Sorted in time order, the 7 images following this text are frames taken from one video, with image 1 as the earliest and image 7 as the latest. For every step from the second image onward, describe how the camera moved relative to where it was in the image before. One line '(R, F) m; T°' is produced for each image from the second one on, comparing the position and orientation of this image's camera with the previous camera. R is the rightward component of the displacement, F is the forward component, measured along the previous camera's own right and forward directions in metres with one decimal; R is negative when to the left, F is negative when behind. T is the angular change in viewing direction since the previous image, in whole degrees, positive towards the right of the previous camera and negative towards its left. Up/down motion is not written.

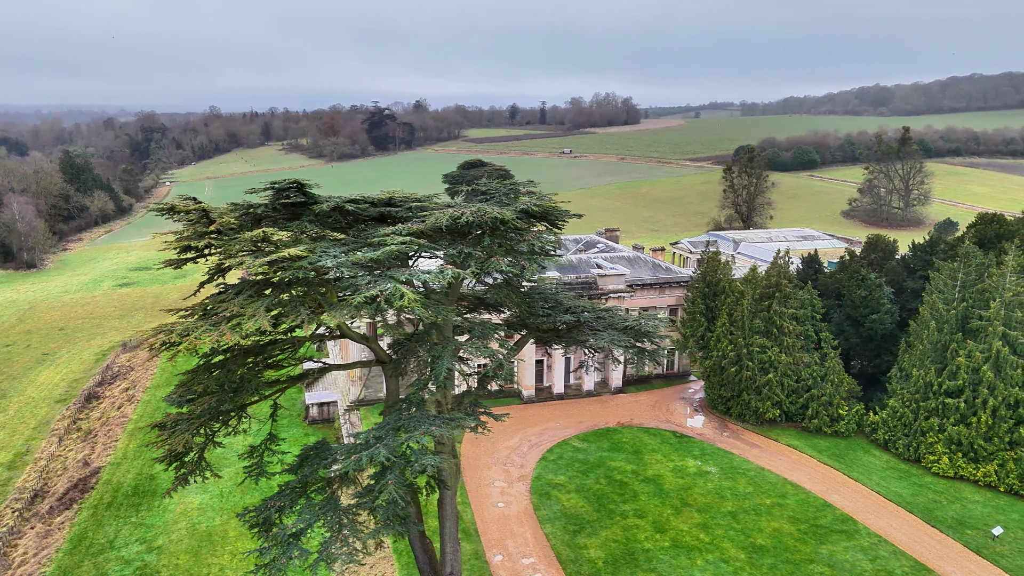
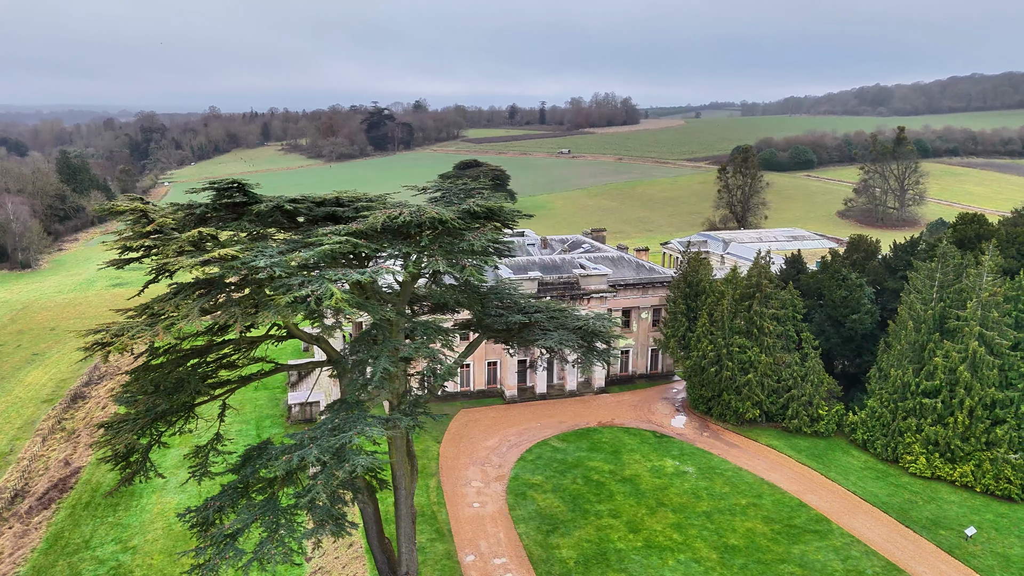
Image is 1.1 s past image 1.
(+1.1, 0.0) m; 0°
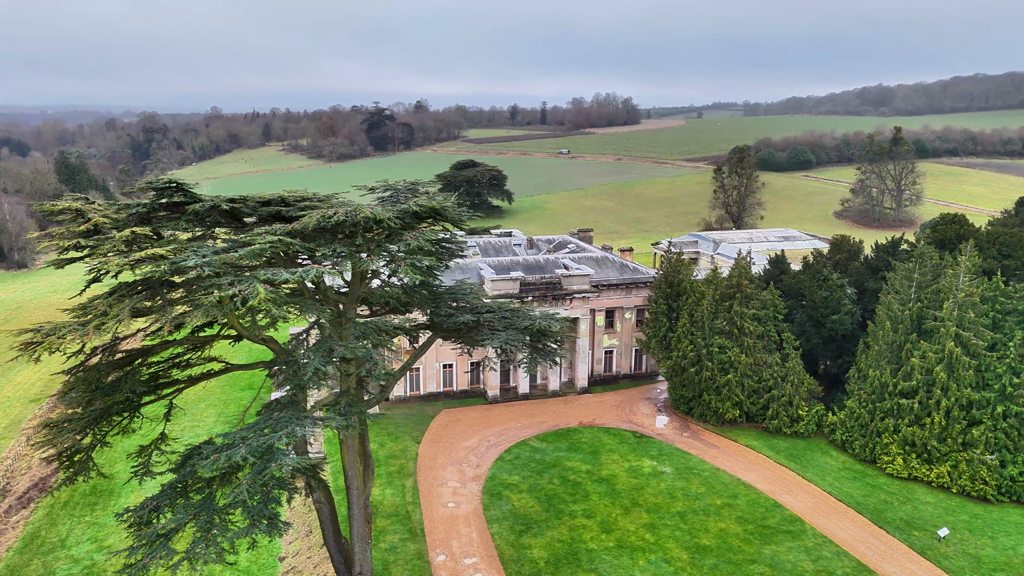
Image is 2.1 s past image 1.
(+1.2, 0.0) m; 0°
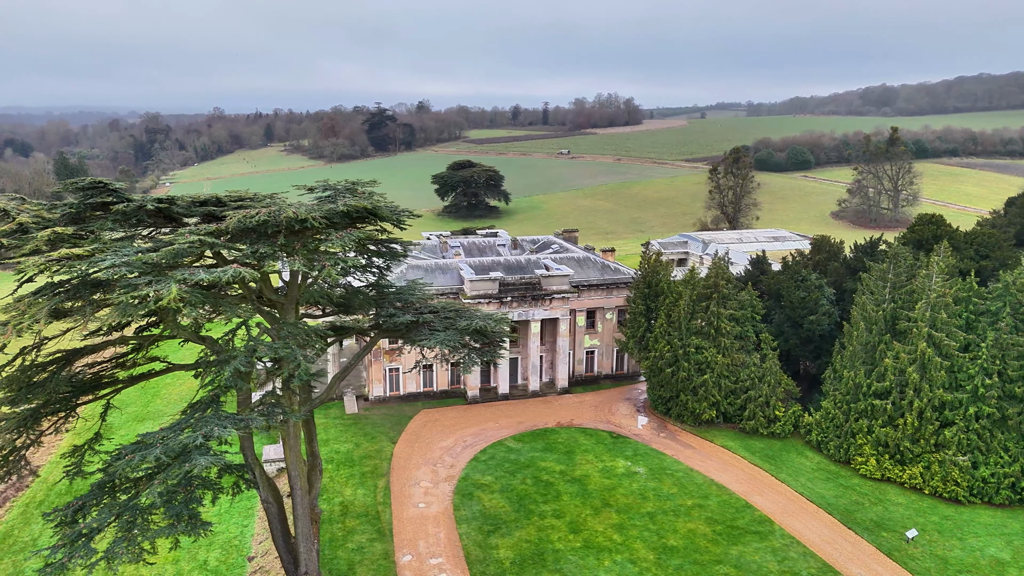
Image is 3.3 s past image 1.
(+1.4, 0.0) m; 0°
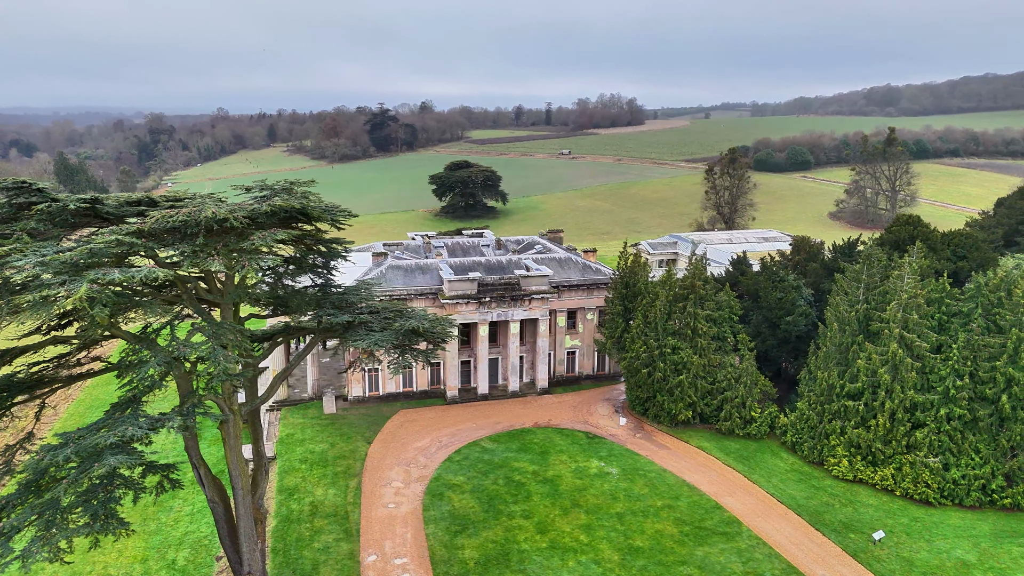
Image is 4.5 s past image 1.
(+1.5, 0.0) m; 0°
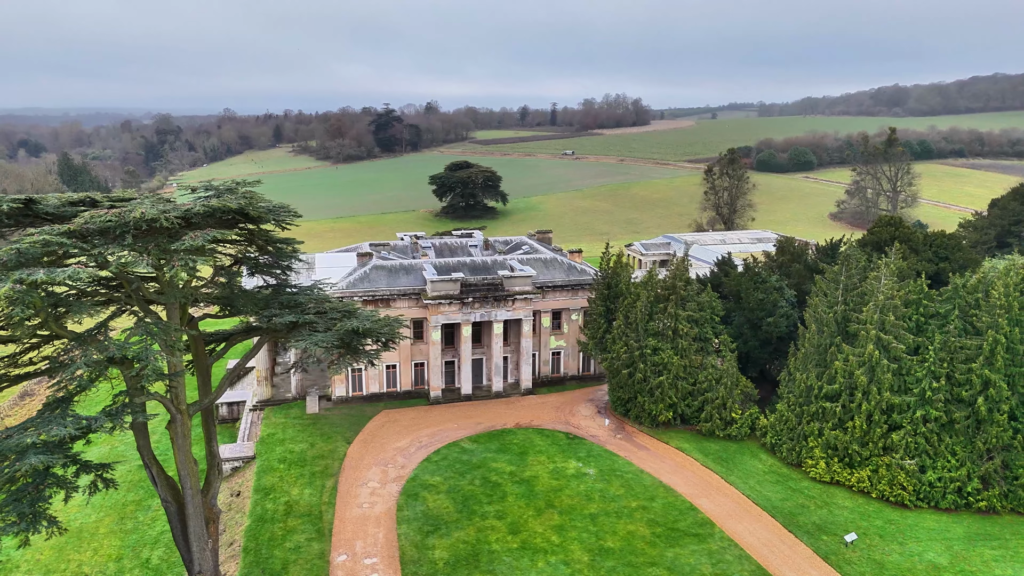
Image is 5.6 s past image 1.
(+1.4, 0.0) m; 0°
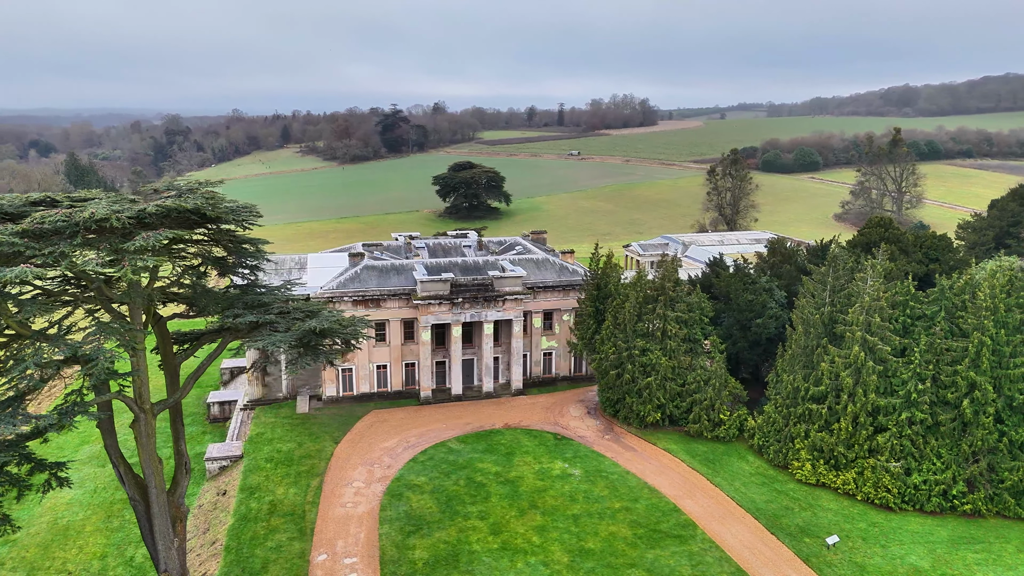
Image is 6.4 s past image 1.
(+1.1, 0.0) m; -1°
